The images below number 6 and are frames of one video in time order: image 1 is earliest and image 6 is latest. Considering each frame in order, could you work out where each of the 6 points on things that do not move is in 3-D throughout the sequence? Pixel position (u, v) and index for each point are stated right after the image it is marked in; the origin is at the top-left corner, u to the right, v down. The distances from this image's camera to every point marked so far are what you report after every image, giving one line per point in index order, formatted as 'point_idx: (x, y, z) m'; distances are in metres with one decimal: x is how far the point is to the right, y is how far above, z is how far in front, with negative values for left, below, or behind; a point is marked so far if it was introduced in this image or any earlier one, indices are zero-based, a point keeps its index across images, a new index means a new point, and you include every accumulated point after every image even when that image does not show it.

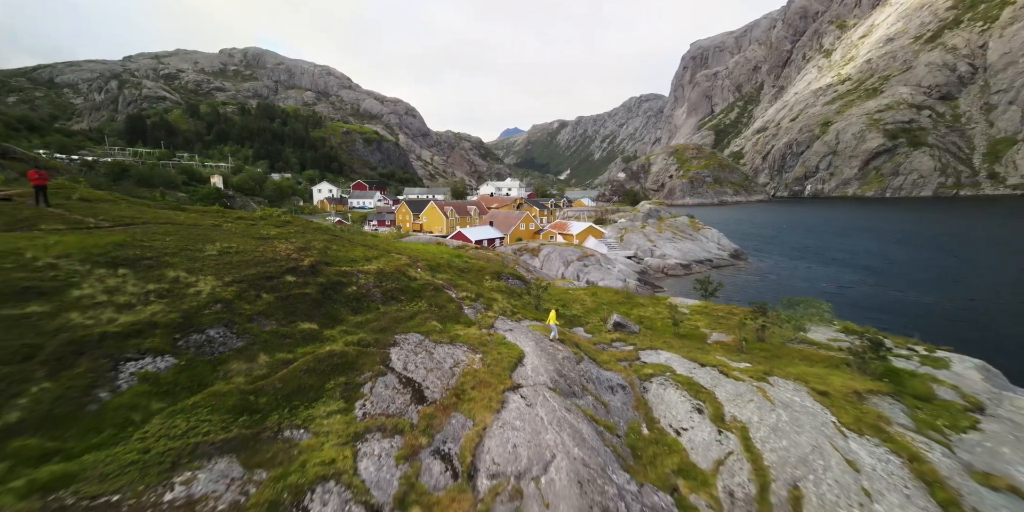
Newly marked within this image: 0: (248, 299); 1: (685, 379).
0: (-11.4, -1.9, +15.2) m
1: (+8.7, -5.9, +17.3) m
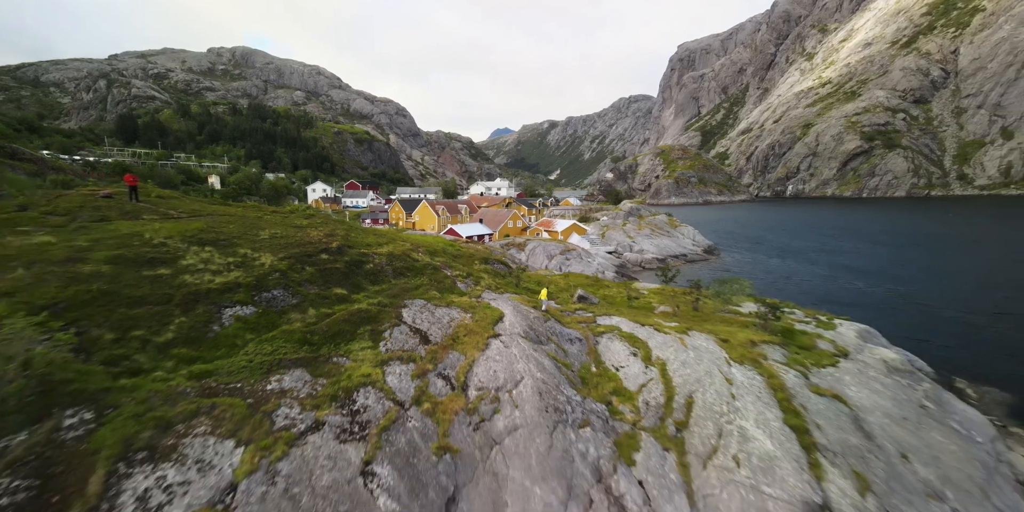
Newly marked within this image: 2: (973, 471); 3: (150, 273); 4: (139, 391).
0: (-12.5, -1.0, +19.9) m
1: (+7.6, -4.9, +22.5) m
2: (+20.6, -9.6, +15.3) m
3: (-17.6, -0.8, +17.2) m
4: (-14.1, -4.8, +13.1) m
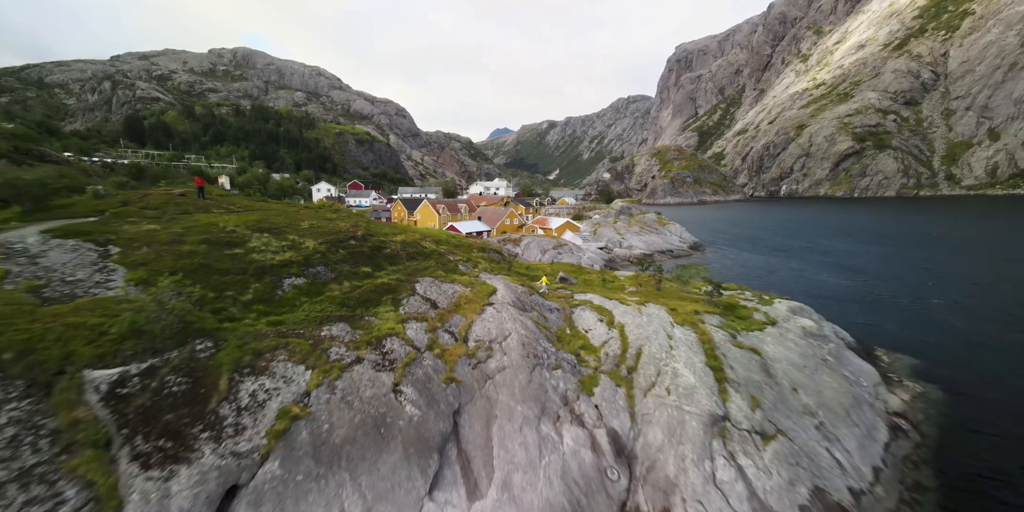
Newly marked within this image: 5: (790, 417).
0: (-13.2, 0.0, +24.8) m
1: (+7.0, -3.9, +27.5) m
2: (+19.9, -8.6, +20.4) m
3: (-18.2, +0.2, +22.1) m
4: (-14.8, -3.8, +18.1) m
5: (+15.1, -8.8, +18.4) m
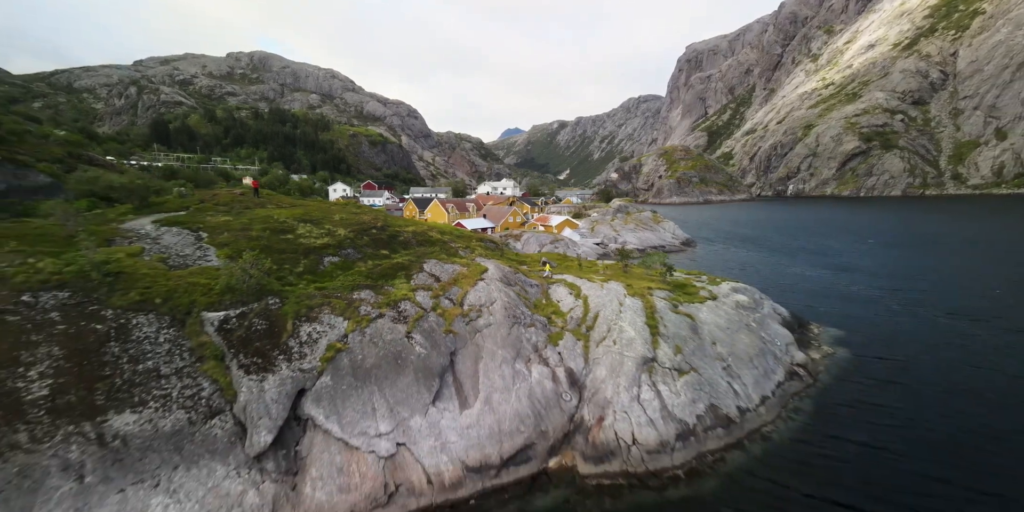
0: (-14.3, +1.3, +31.4) m
1: (+5.9, -2.6, +33.7) m
2: (+18.7, -7.4, +26.3) m
3: (-19.4, +1.5, +28.7) m
4: (-16.0, -2.5, +24.6) m
5: (+13.8, -7.5, +24.4) m
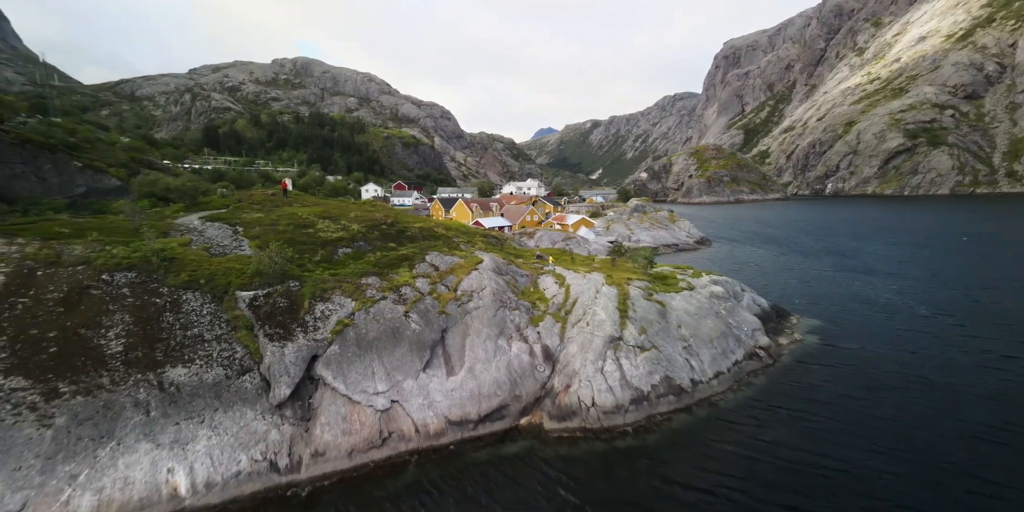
0: (-15.3, +2.0, +35.6) m
1: (+4.9, -1.9, +36.9) m
2: (+17.3, -6.6, +28.8) m
3: (-20.6, +2.3, +33.3) m
4: (-17.4, -1.8, +29.0) m
5: (+12.4, -6.7, +27.2) m
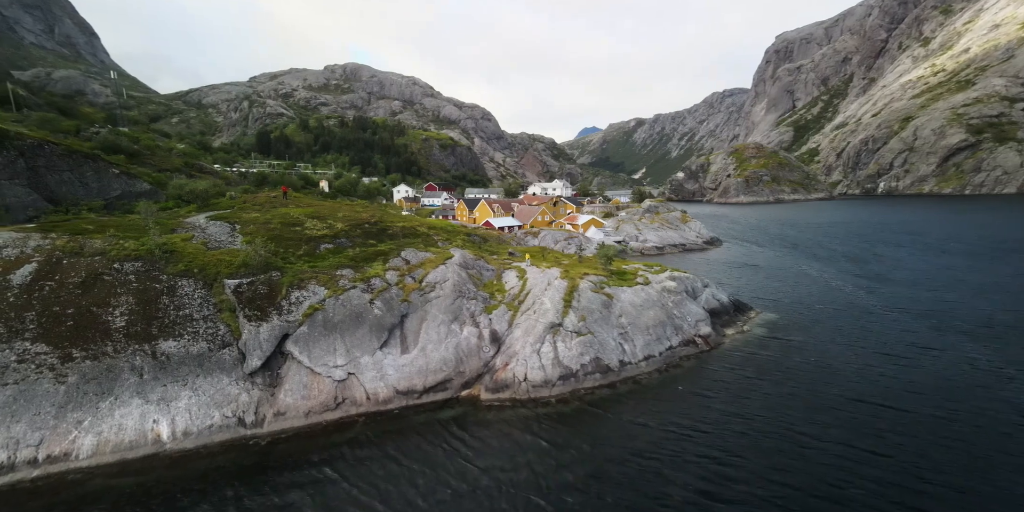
0: (-19.3, +2.6, +39.5) m
1: (+1.1, -1.4, +39.6) m
2: (+13.0, -5.9, +30.9) m
3: (-24.6, +2.8, +37.4) m
4: (-21.7, -1.1, +32.8) m
5: (+8.0, -6.1, +29.6) m
